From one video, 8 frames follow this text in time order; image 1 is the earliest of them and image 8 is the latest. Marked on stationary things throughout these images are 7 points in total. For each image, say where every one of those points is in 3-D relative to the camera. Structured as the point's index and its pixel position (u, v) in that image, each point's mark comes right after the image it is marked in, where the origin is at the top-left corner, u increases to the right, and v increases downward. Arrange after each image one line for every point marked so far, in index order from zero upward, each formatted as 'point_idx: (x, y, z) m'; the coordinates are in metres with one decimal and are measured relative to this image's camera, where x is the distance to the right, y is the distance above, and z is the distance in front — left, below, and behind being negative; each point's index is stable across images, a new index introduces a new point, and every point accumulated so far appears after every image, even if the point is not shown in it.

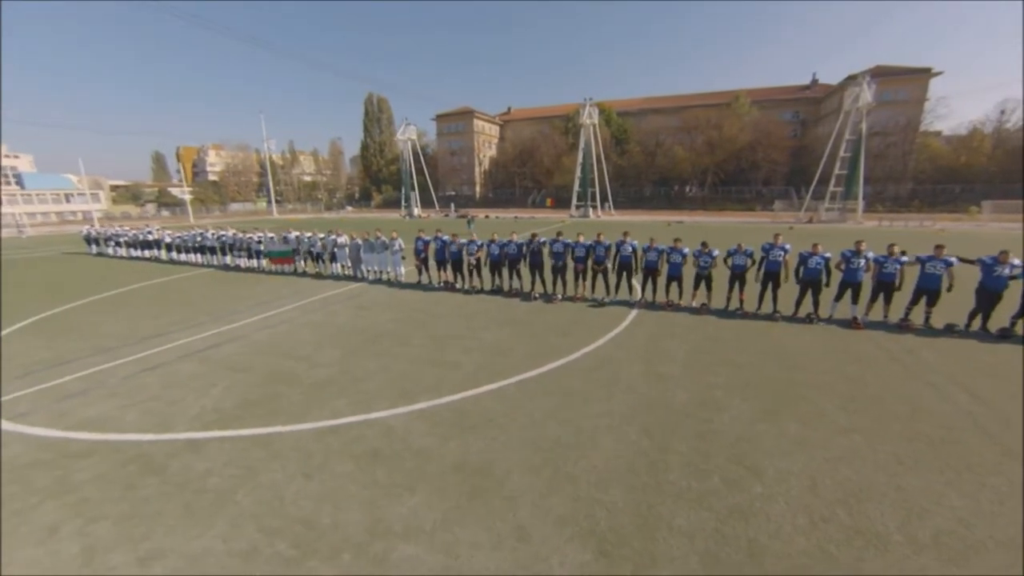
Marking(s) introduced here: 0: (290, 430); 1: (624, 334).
0: (-3.1, -2.0, +5.6) m
1: (+2.6, -1.1, +9.1) m
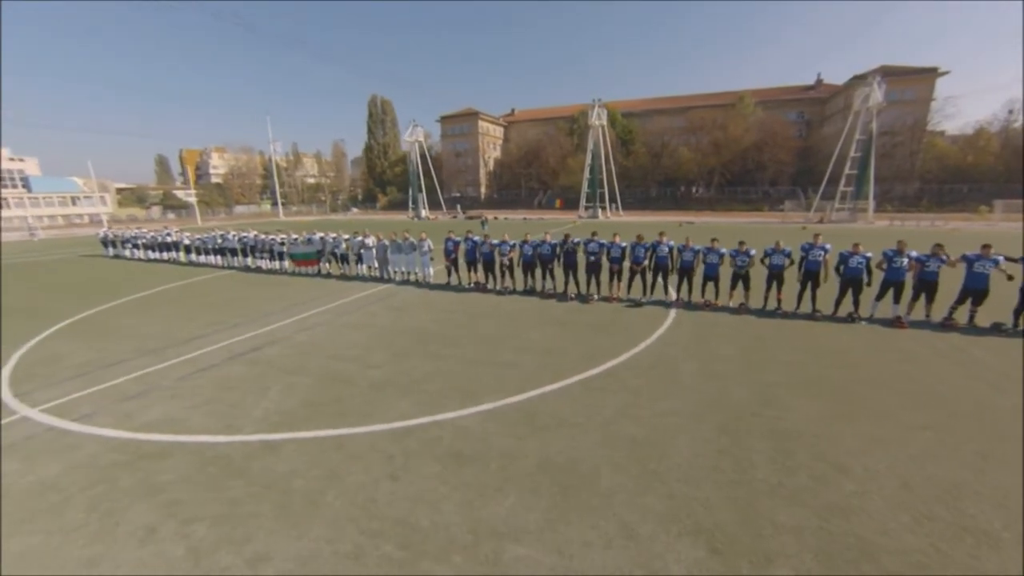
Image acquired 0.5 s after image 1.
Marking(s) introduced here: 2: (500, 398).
0: (-2.1, -2.0, +5.6) m
1: (+3.7, -1.1, +9.1) m
2: (-0.1, -1.8, +6.5) m
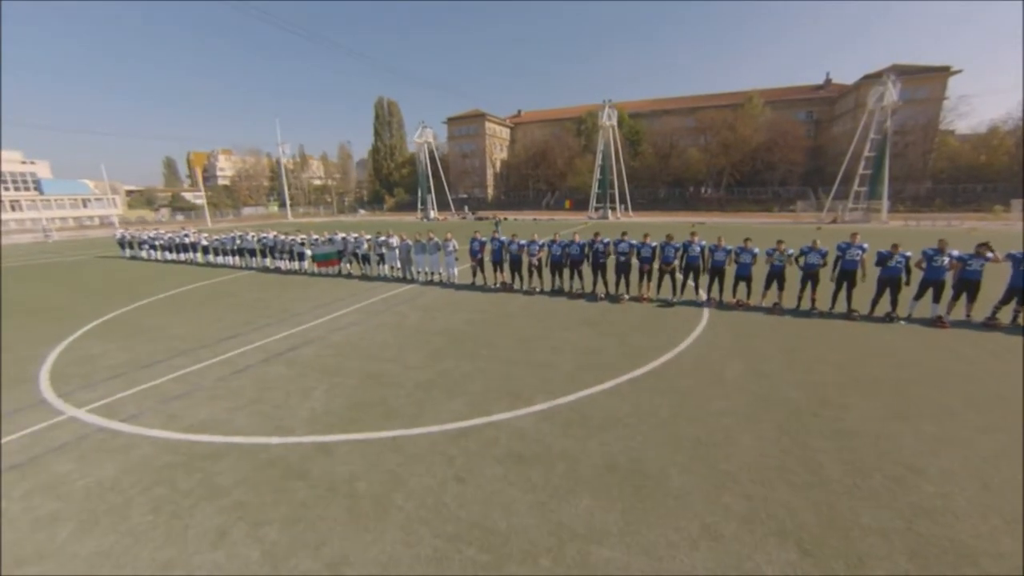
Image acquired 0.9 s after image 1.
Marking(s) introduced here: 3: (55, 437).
0: (-1.3, -2.0, +5.5) m
1: (+4.5, -1.1, +9.0) m
2: (+0.7, -1.8, +6.4) m
3: (-6.7, -2.2, +5.7) m
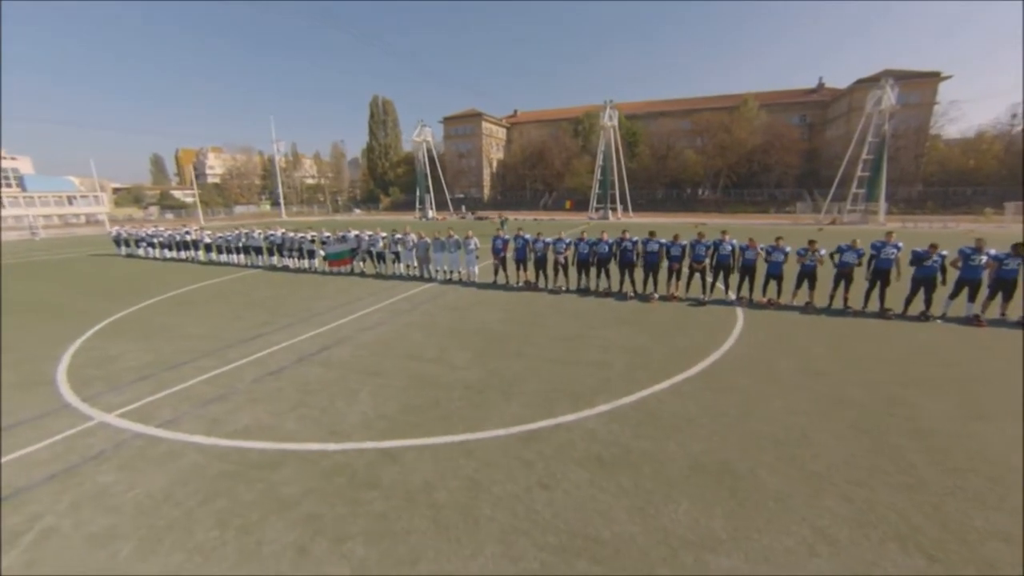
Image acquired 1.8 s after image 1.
0: (-0.3, -2.0, +5.3) m
1: (+5.4, -1.0, +8.9) m
2: (+1.6, -1.8, +6.2) m
3: (-5.7, -2.1, +5.3) m
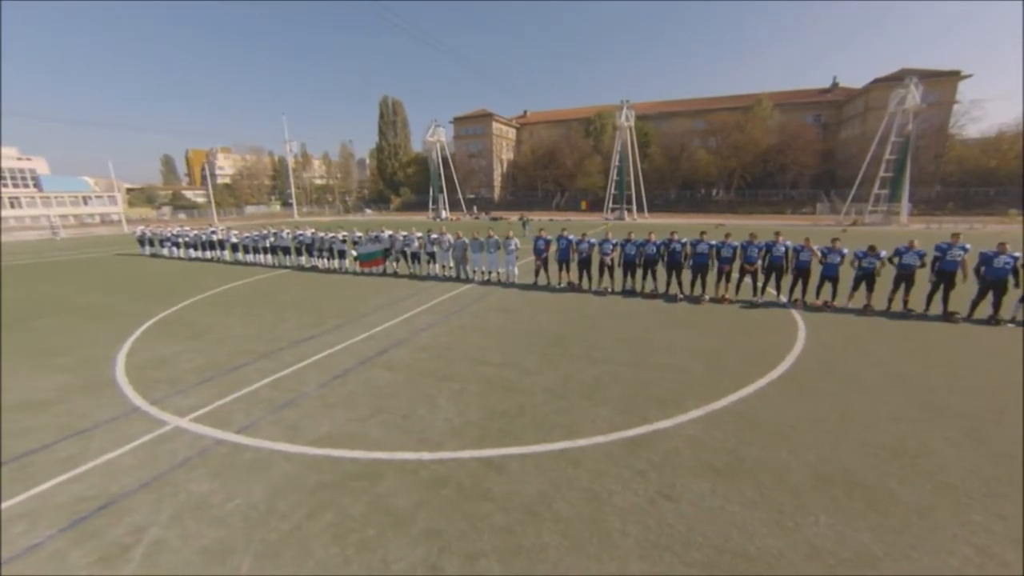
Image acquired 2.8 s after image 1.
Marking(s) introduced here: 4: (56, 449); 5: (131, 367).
0: (+1.0, -2.0, +5.1) m
1: (+6.7, -1.1, +8.6) m
2: (+2.9, -1.8, +6.0) m
3: (-4.5, -2.1, +5.2) m
4: (-6.1, -2.2, +5.3) m
5: (-7.8, -1.6, +8.0) m
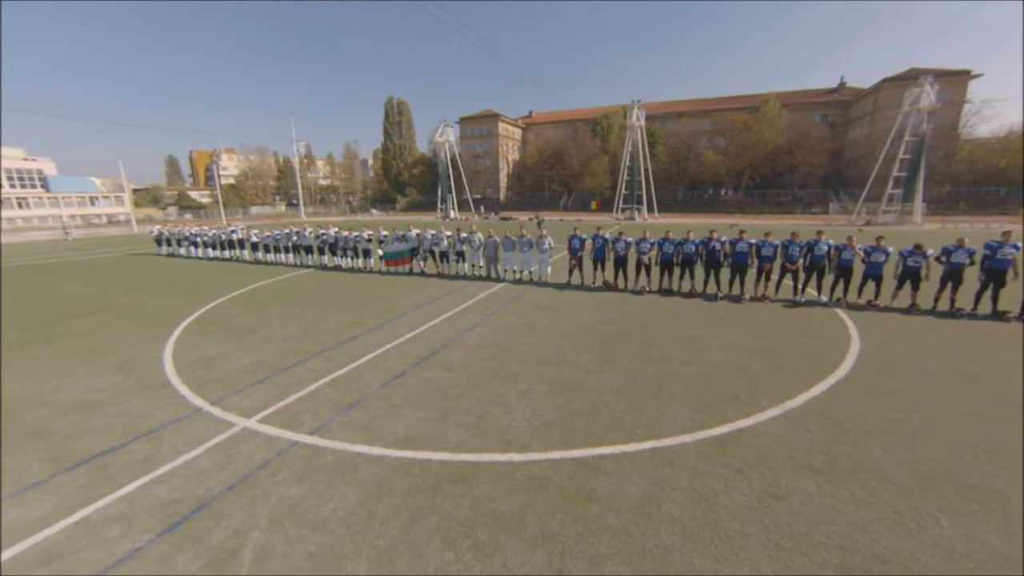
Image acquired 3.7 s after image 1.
0: (+2.0, -2.0, +4.9) m
1: (+7.7, -1.1, +8.5) m
2: (+4.0, -1.8, +5.9) m
3: (-3.4, -2.1, +5.0) m
4: (-5.0, -2.2, +5.2) m
5: (-6.7, -1.6, +7.9) m
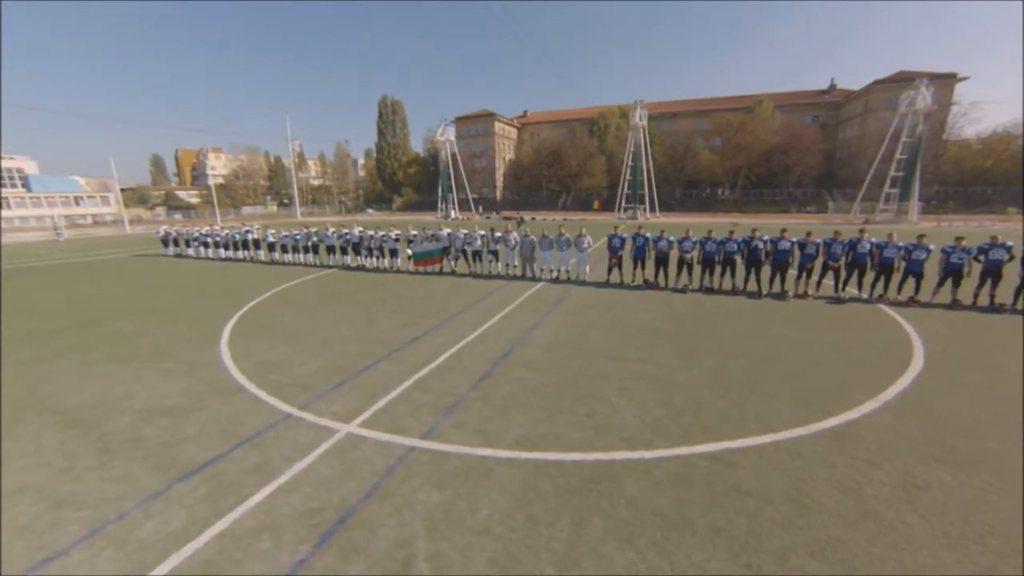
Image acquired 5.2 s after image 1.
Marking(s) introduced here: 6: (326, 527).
0: (+3.6, -1.9, +5.0) m
1: (+9.2, -1.0, +8.7) m
2: (+5.5, -1.7, +6.0) m
3: (-1.8, -2.1, +4.9) m
4: (-3.5, -2.2, +5.0) m
5: (-5.2, -1.6, +7.7) m
6: (-1.8, -2.4, +3.9) m
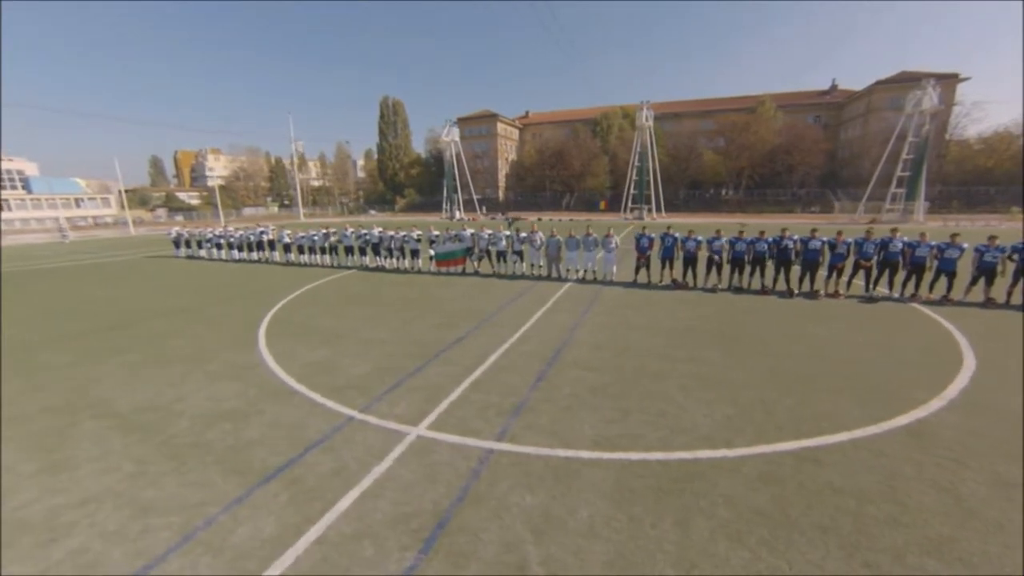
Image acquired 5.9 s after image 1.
0: (+4.6, -1.9, +5.0) m
1: (+10.1, -0.9, +8.7) m
2: (+6.5, -1.7, +6.0) m
3: (-0.8, -2.1, +4.9) m
4: (-2.5, -2.2, +4.9) m
5: (-4.2, -1.6, +7.6) m
6: (-0.9, -2.4, +3.8) m
